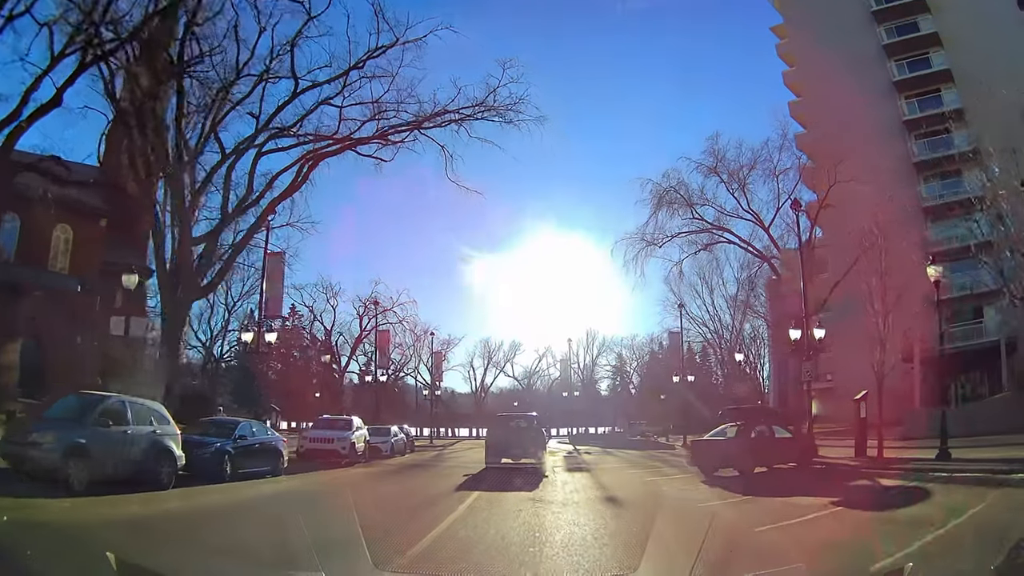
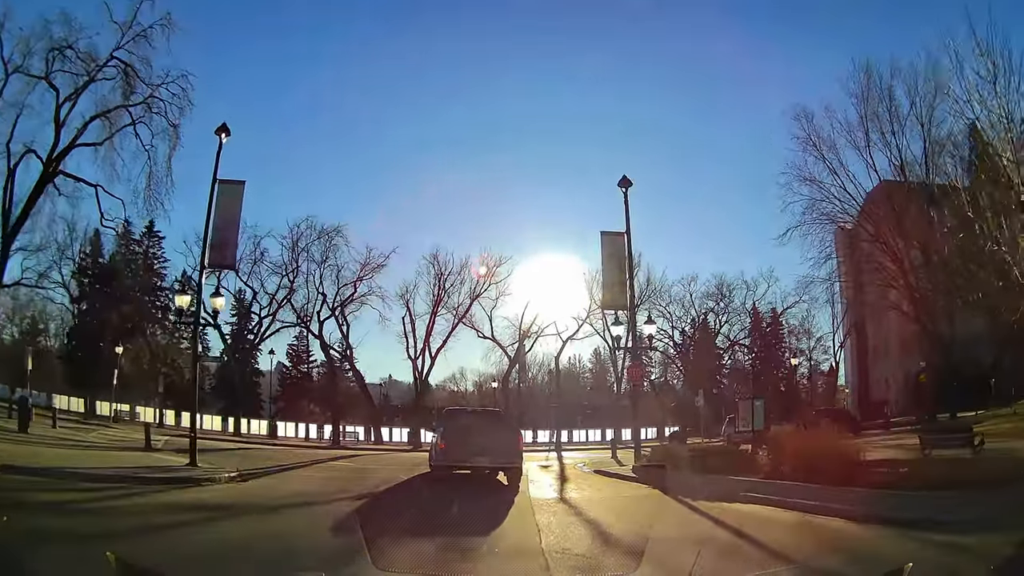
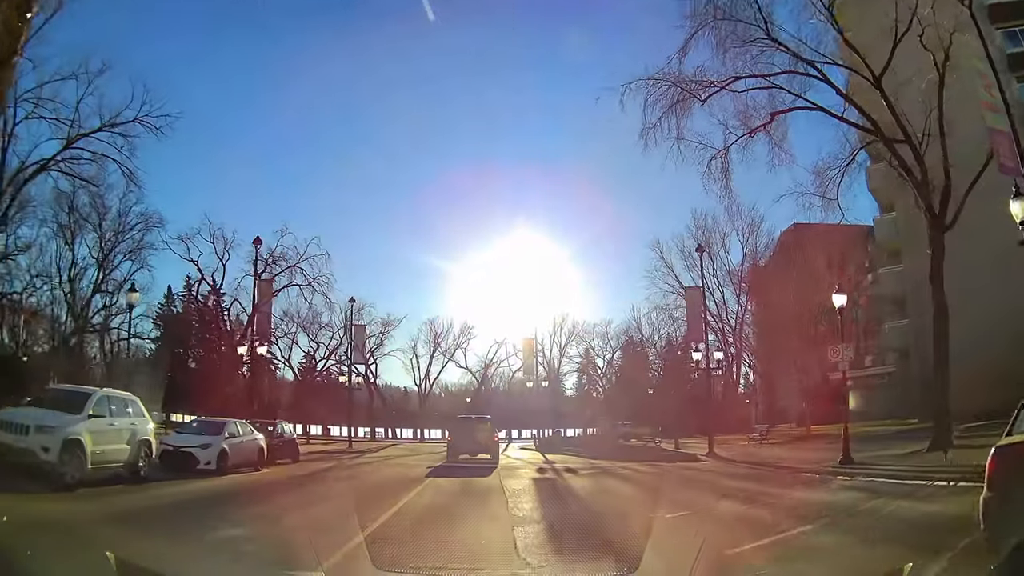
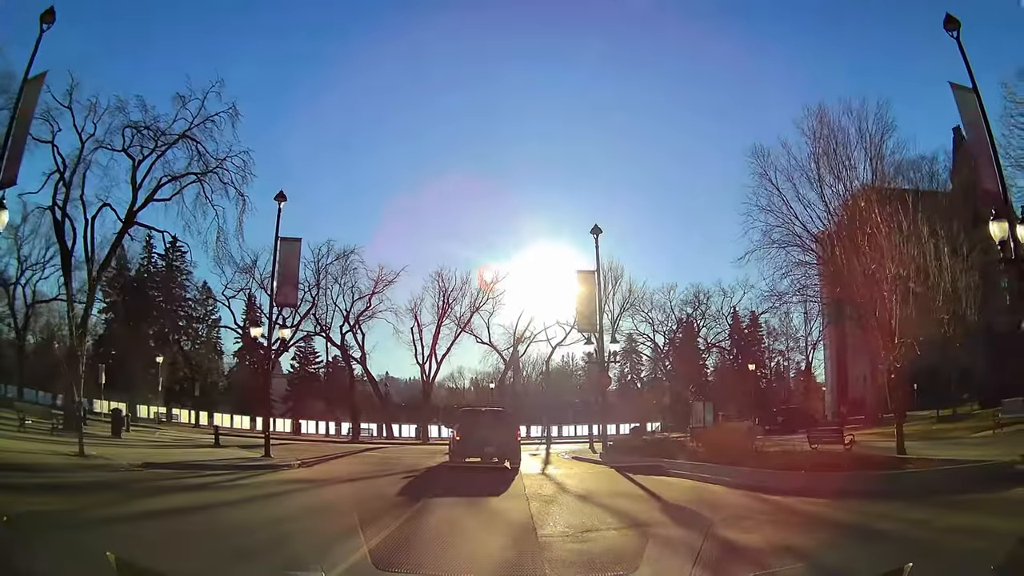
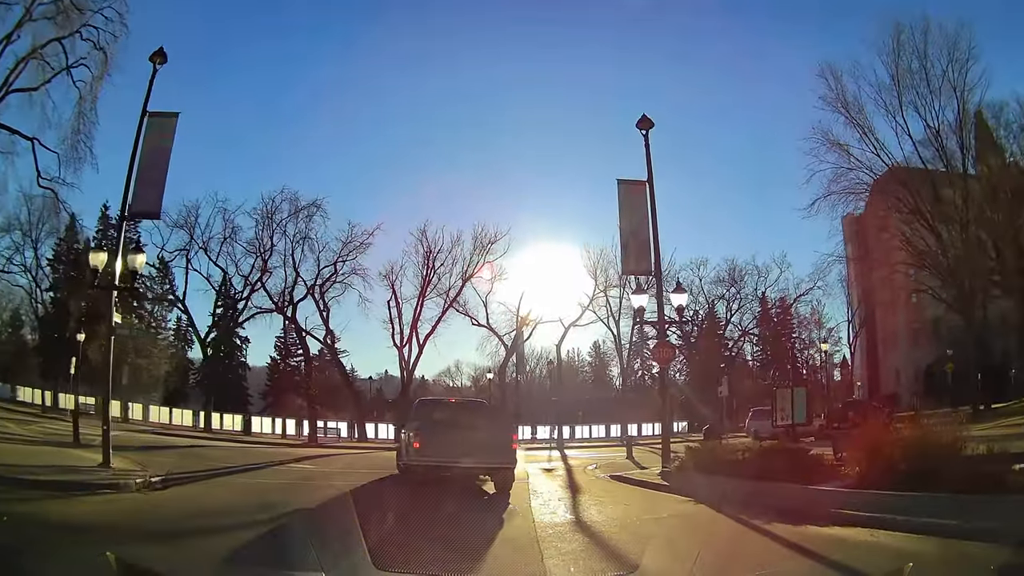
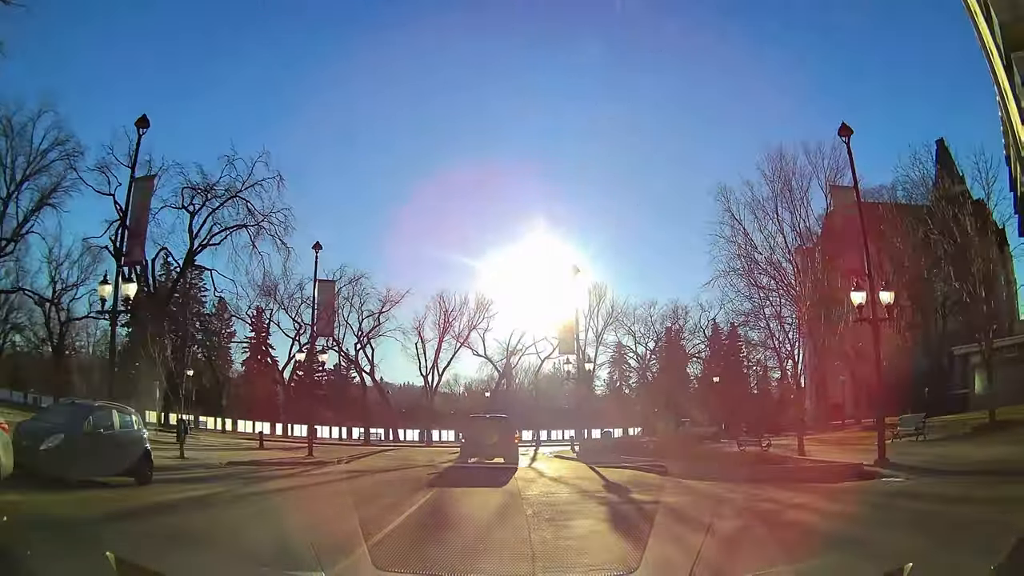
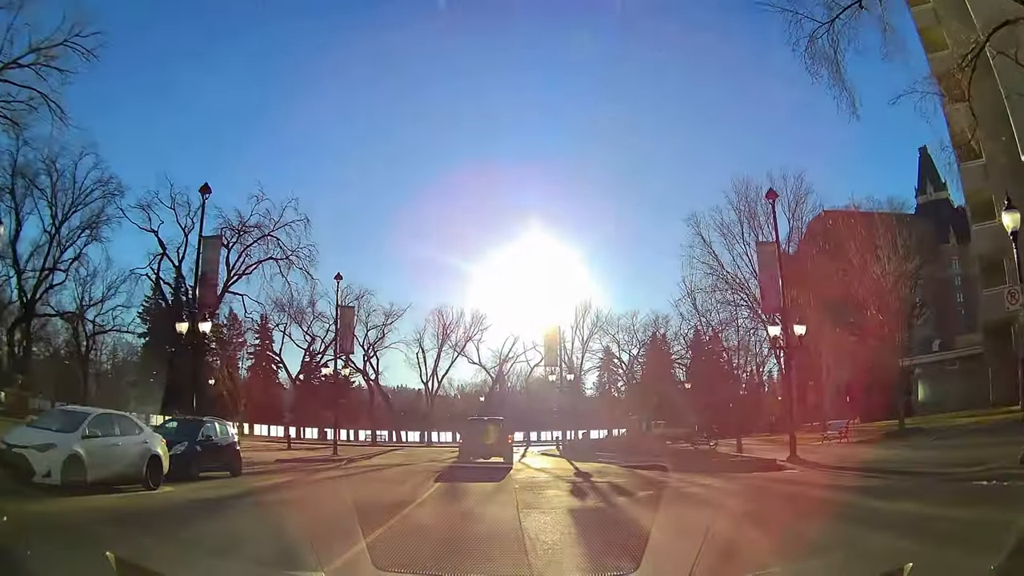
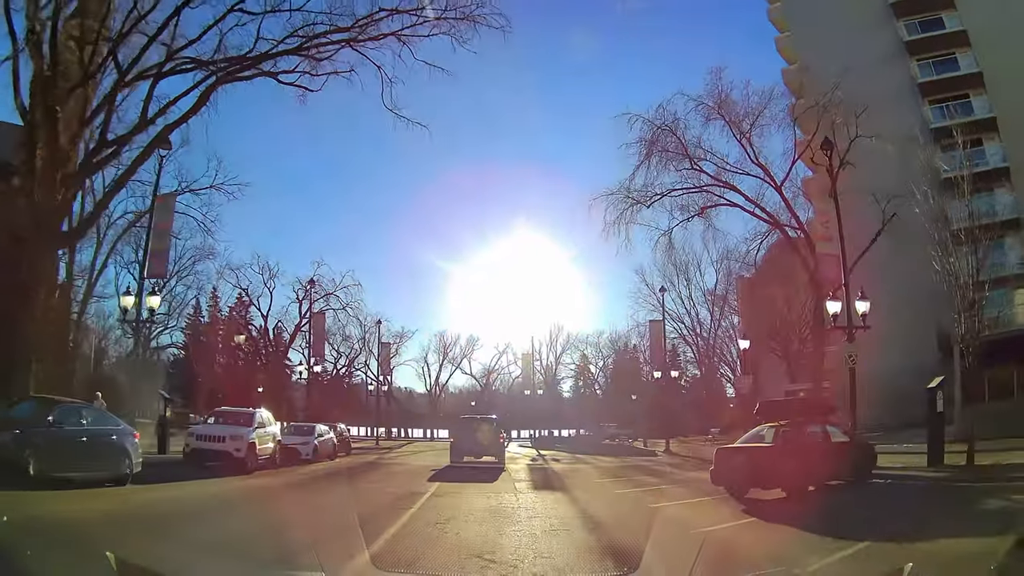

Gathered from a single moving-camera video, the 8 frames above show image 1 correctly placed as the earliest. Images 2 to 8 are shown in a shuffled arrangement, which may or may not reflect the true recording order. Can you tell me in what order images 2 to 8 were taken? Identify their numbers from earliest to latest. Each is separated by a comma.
8, 3, 7, 6, 4, 2, 5
